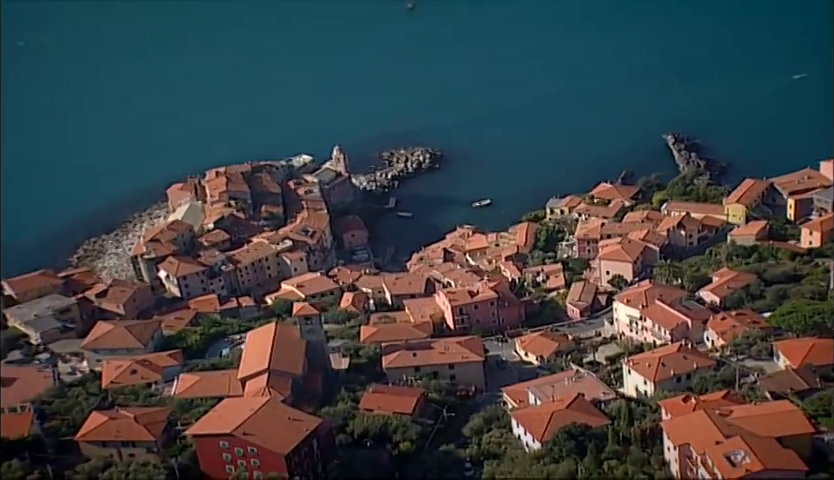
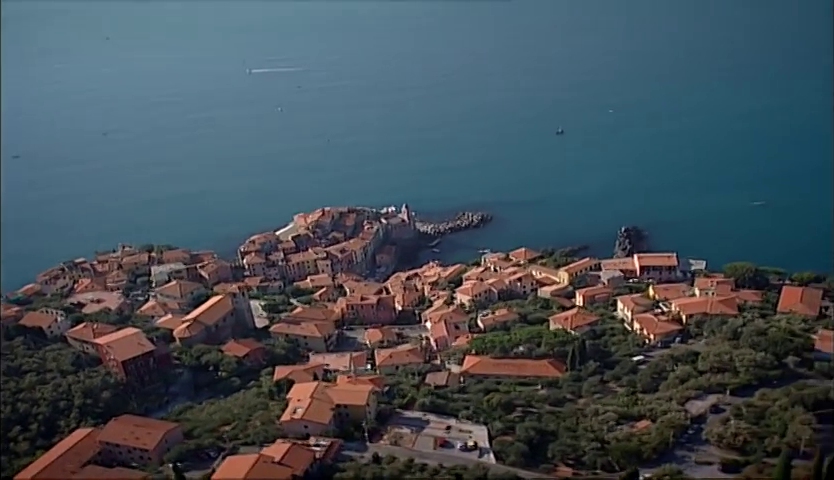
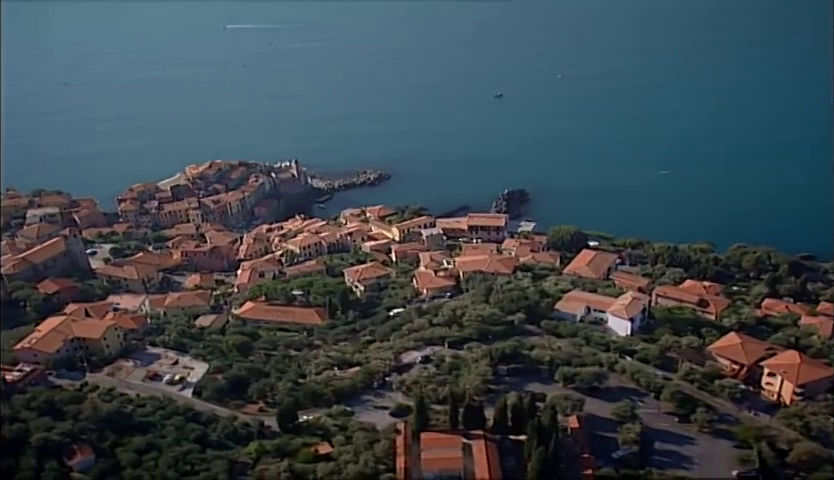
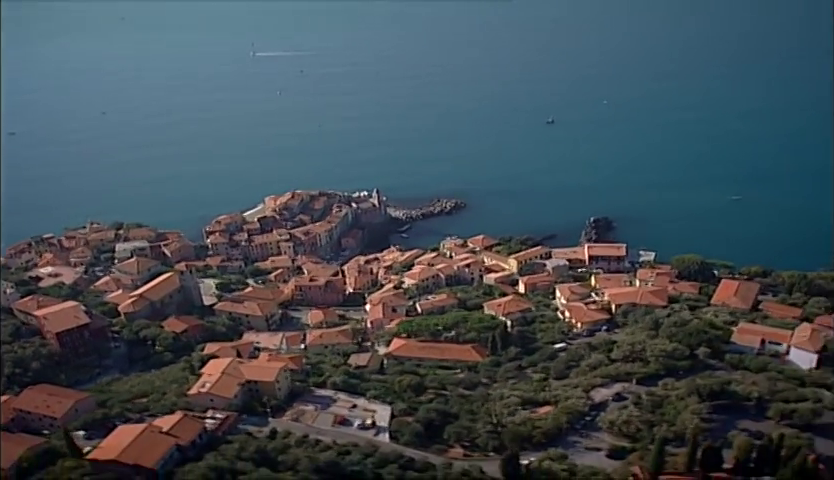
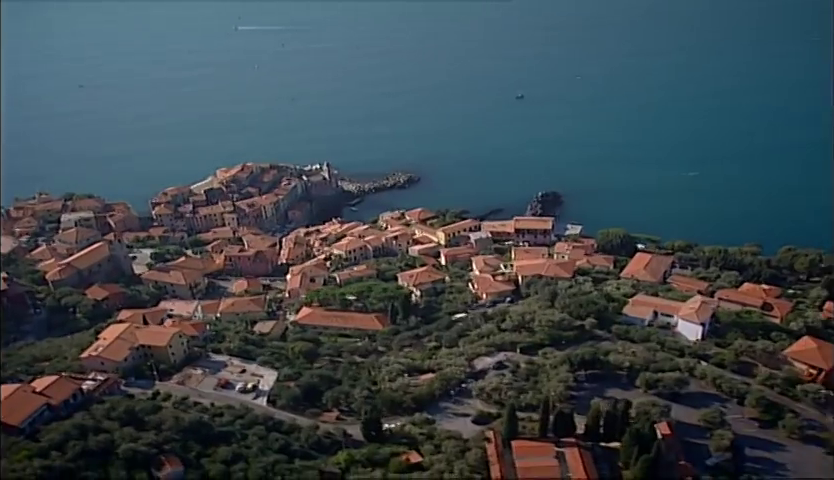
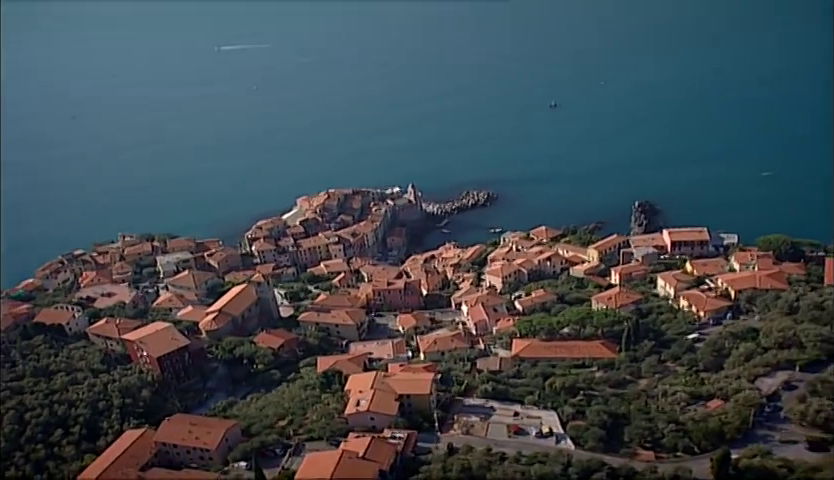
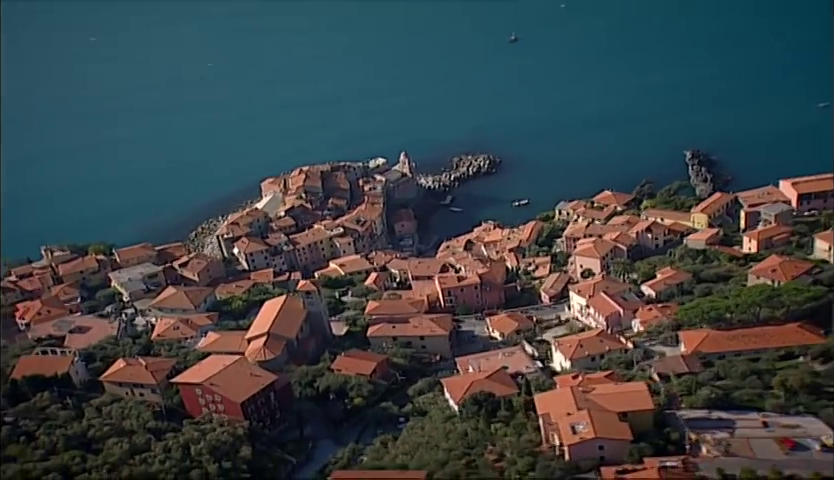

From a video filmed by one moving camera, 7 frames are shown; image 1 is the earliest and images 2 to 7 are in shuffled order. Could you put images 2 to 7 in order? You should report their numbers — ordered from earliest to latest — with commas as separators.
7, 6, 2, 4, 5, 3
